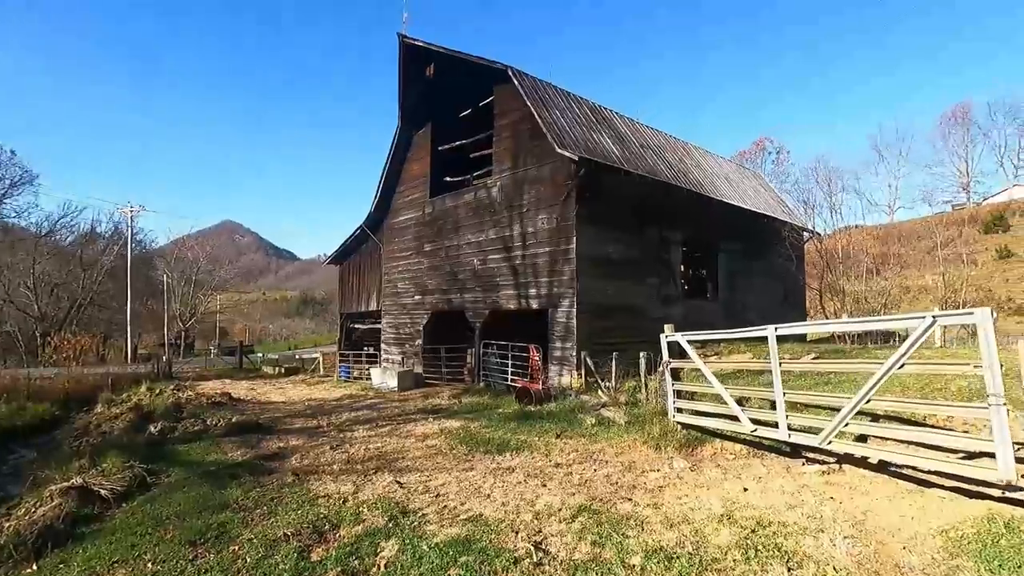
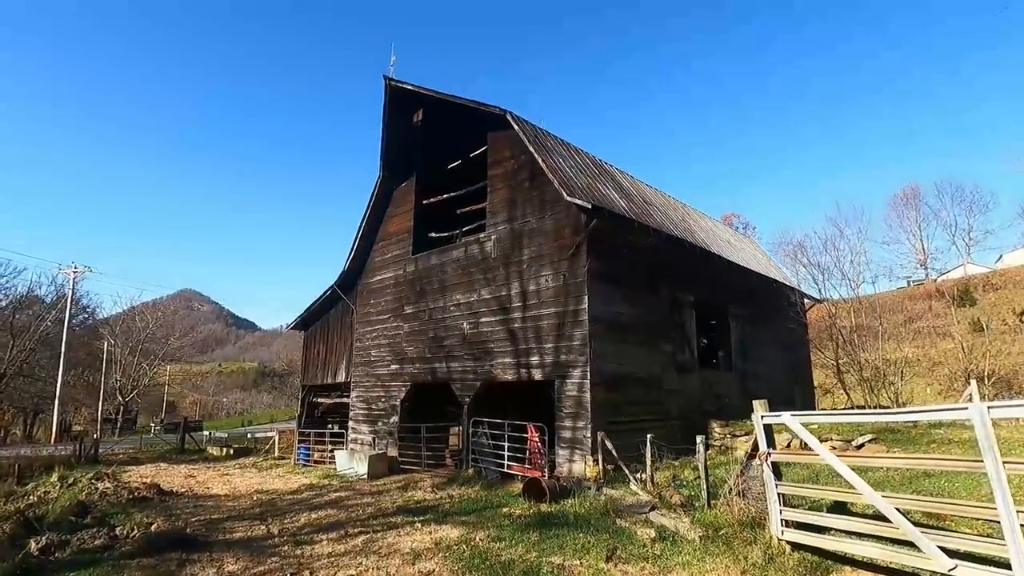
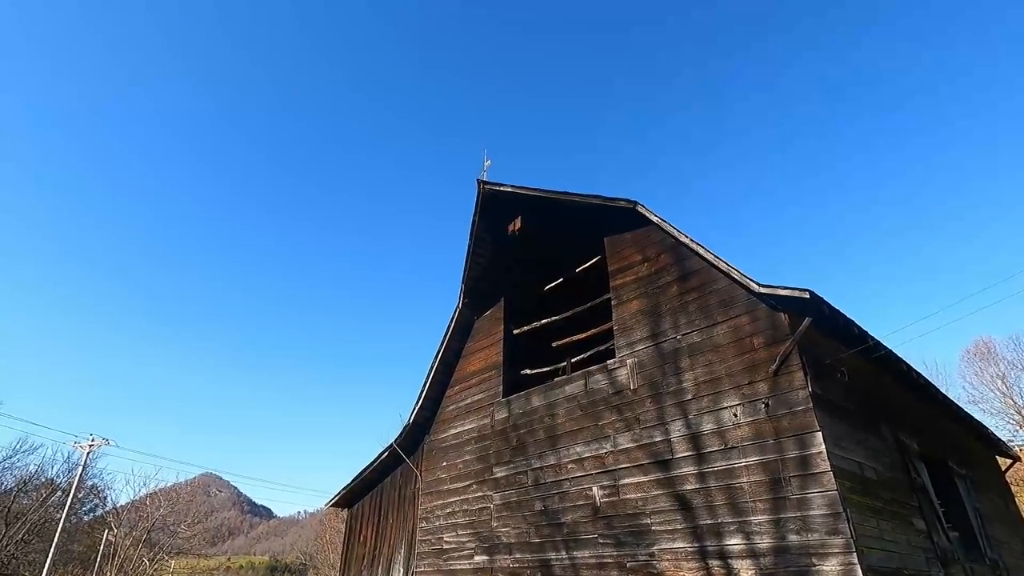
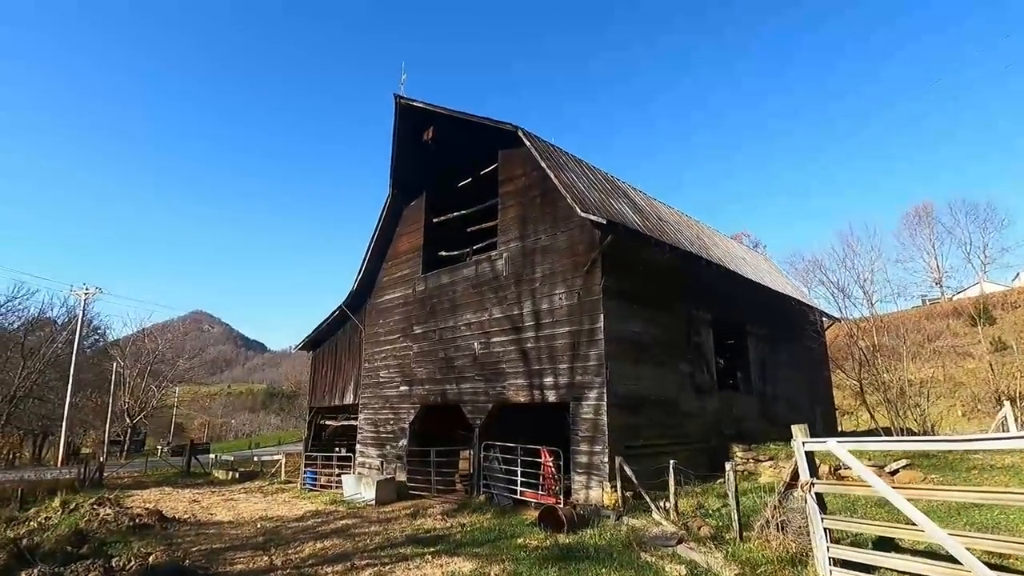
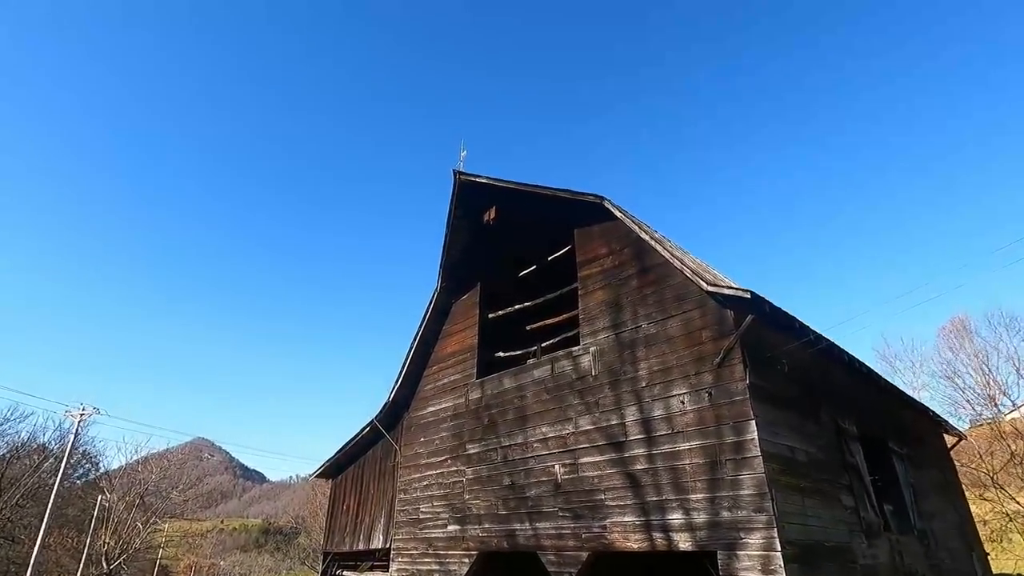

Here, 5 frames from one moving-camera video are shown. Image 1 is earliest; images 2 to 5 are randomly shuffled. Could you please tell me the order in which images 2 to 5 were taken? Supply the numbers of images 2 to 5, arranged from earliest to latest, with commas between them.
2, 4, 5, 3
